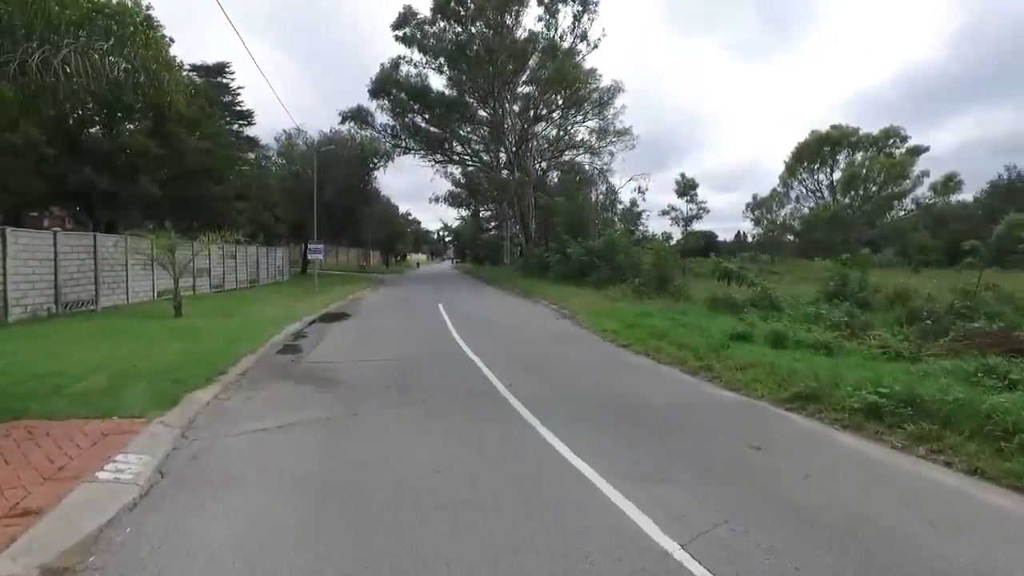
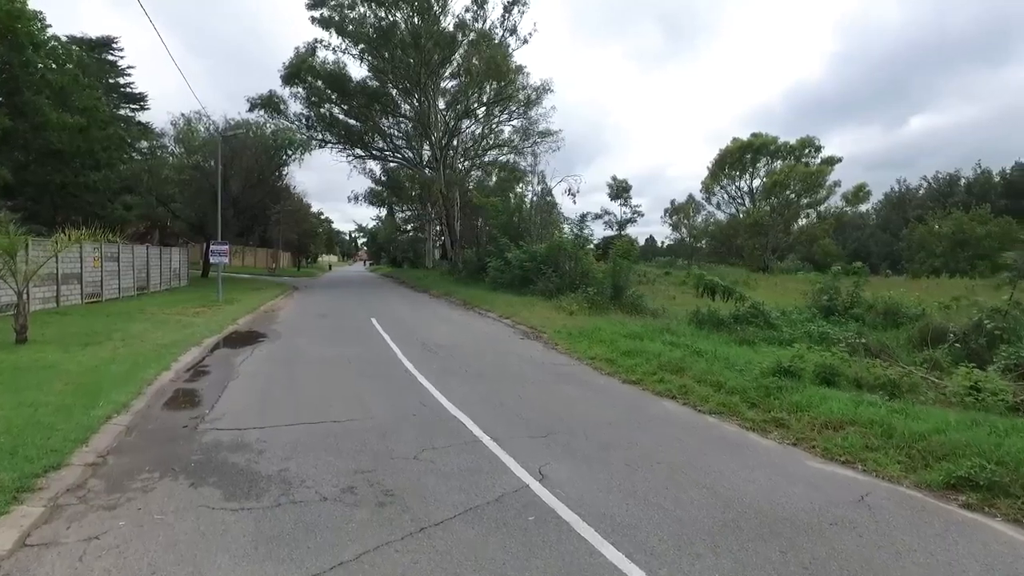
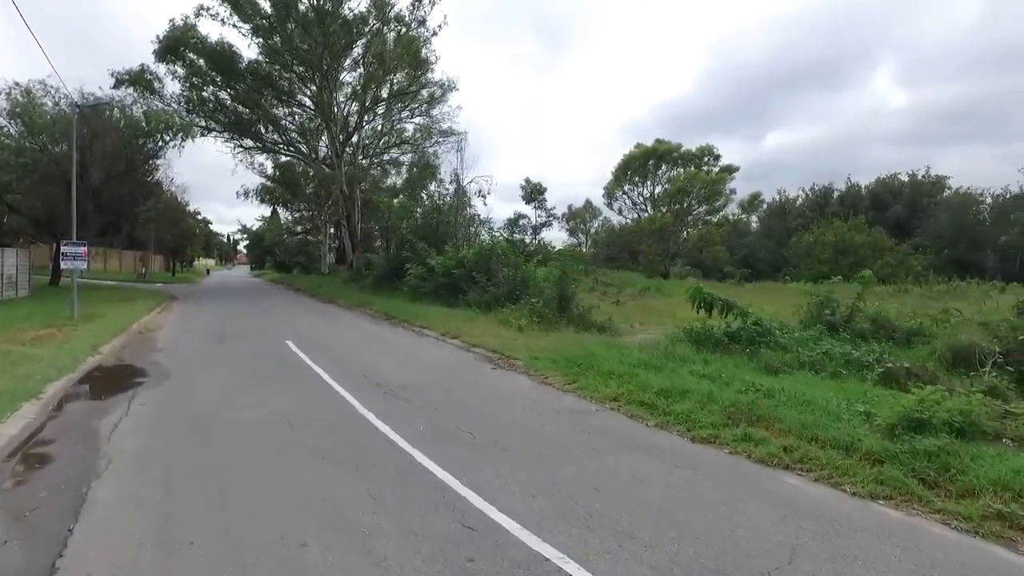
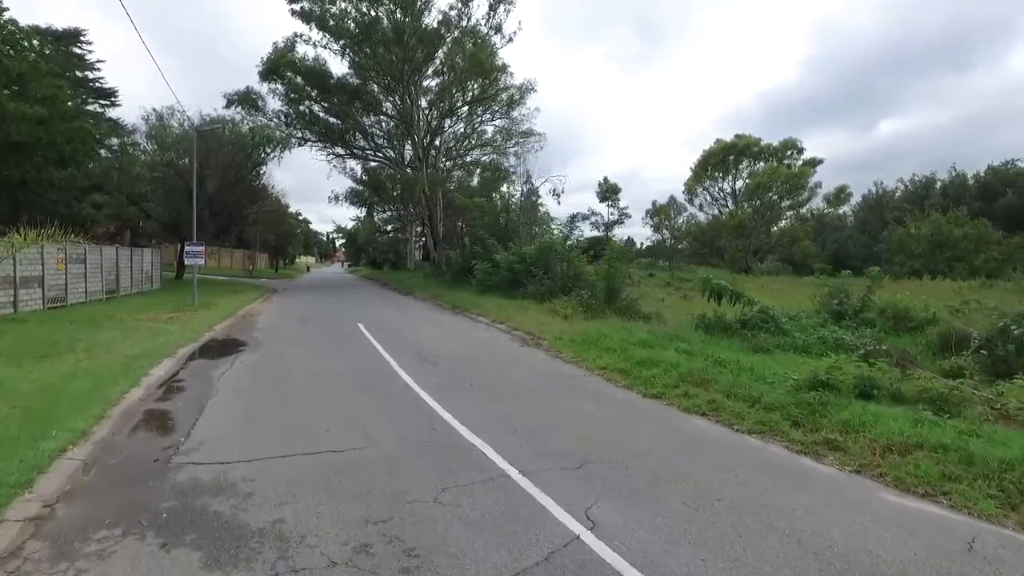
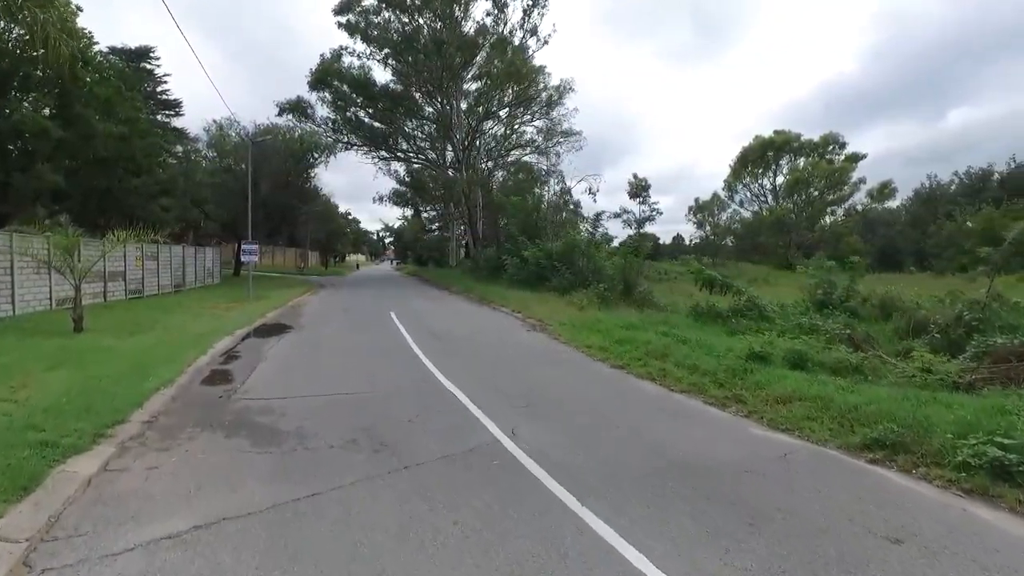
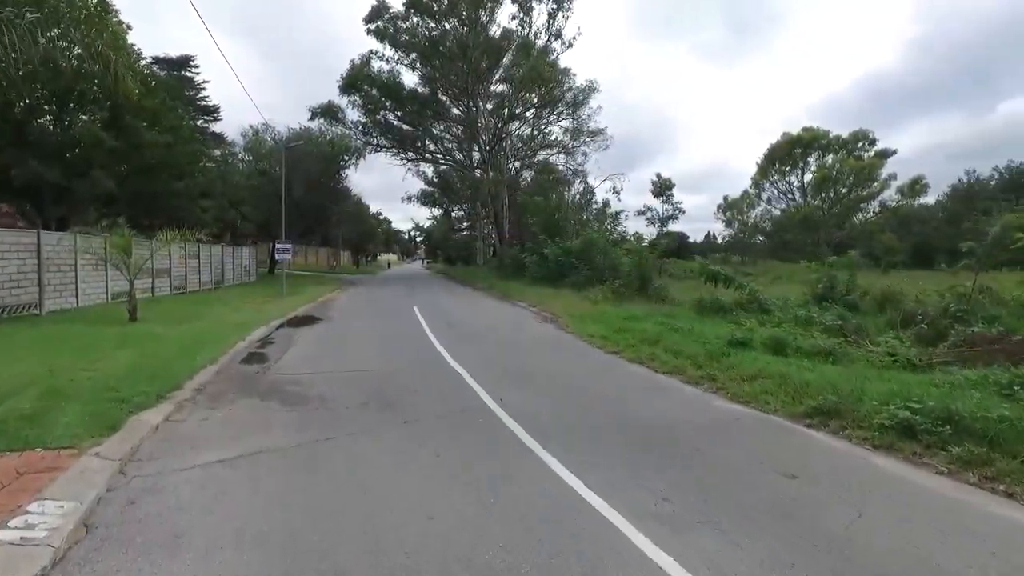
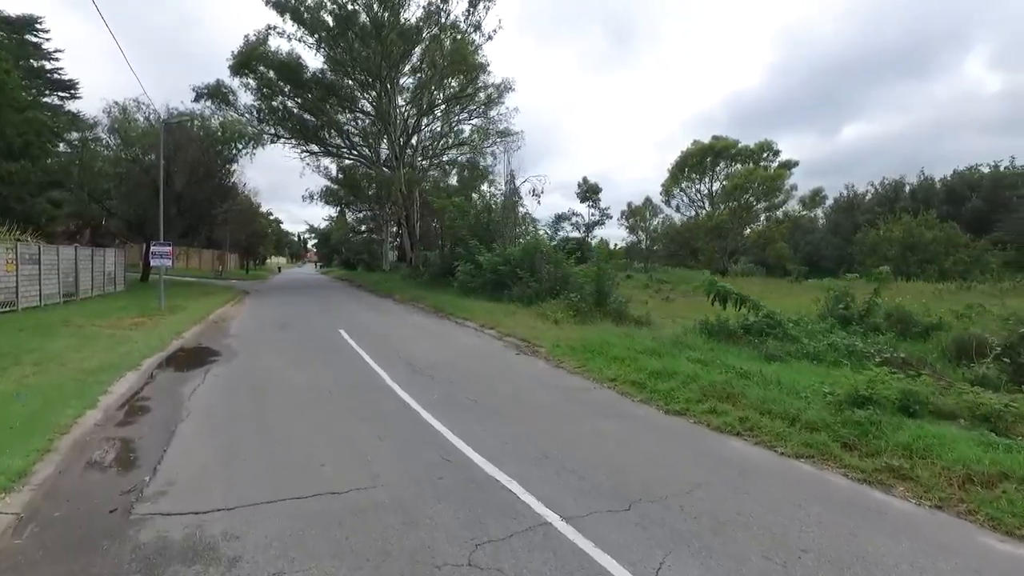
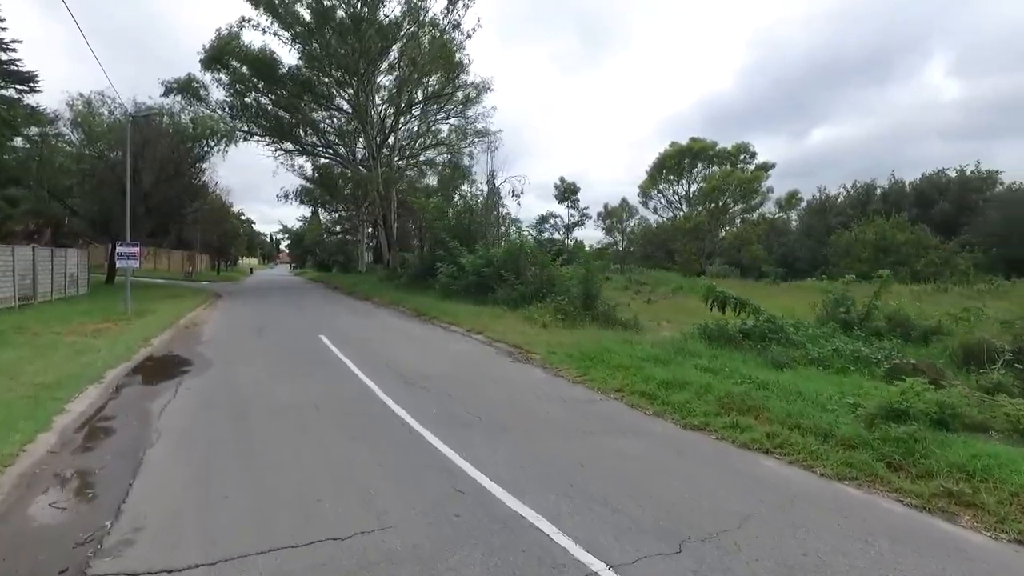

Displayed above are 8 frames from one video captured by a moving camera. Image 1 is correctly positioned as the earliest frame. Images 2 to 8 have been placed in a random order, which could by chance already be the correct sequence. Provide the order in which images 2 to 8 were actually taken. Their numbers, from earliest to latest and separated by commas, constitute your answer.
6, 5, 2, 4, 7, 8, 3
